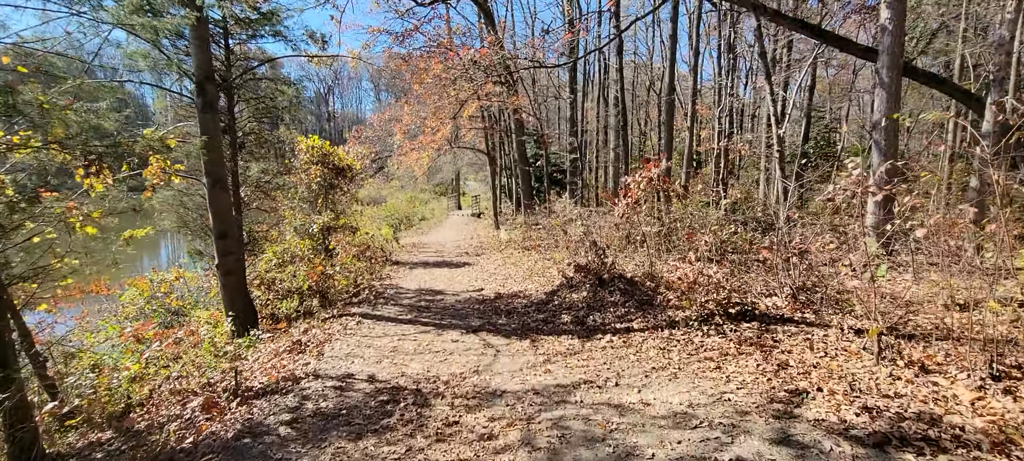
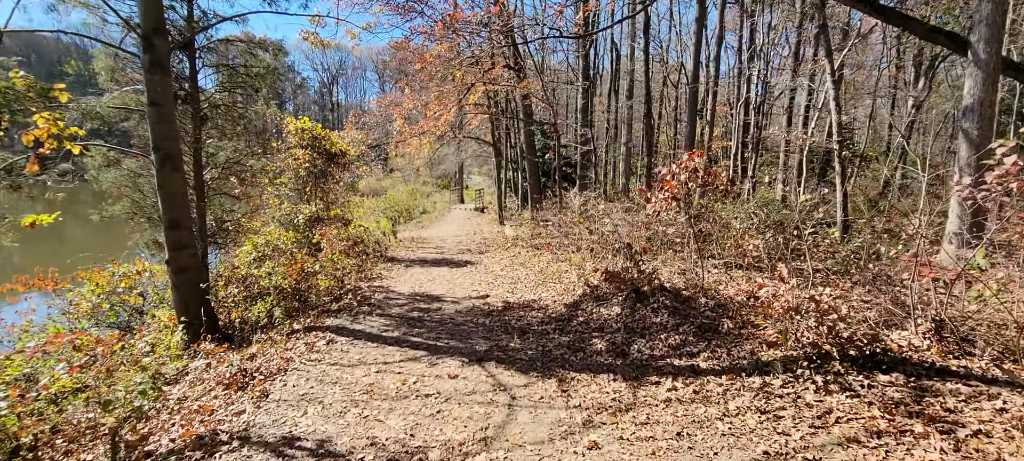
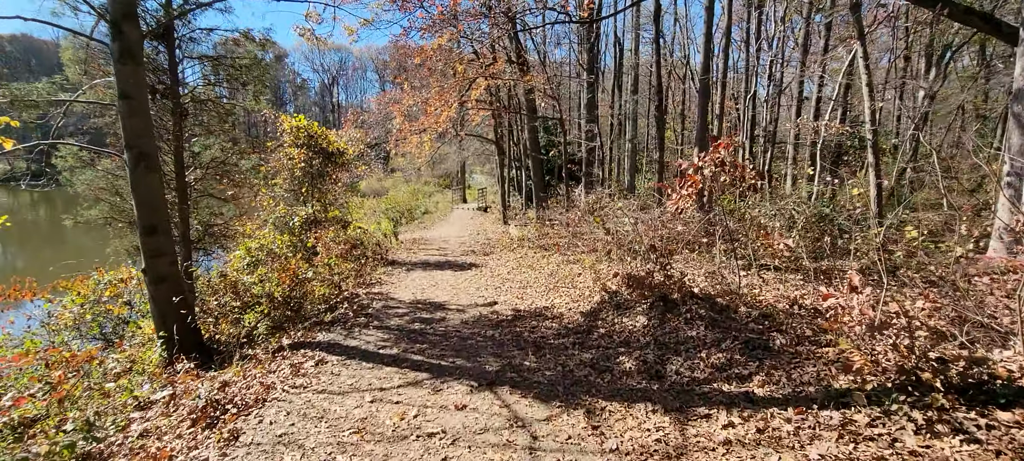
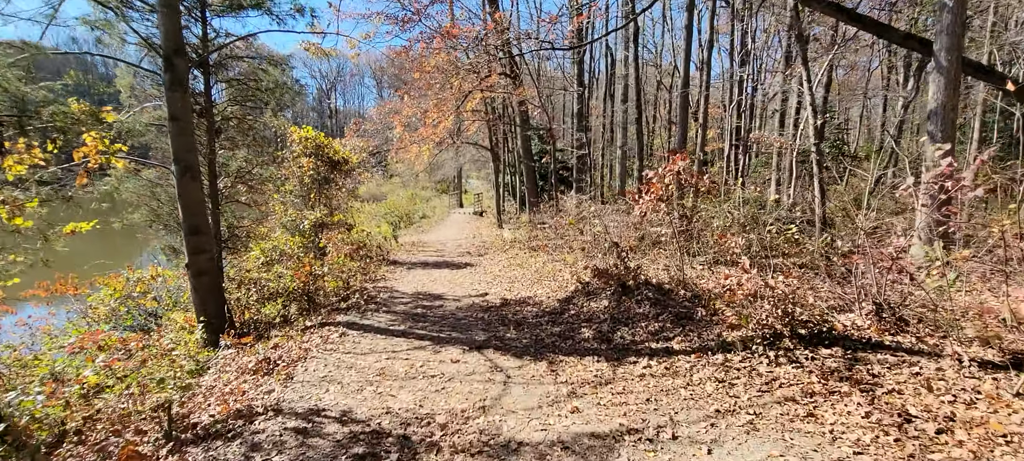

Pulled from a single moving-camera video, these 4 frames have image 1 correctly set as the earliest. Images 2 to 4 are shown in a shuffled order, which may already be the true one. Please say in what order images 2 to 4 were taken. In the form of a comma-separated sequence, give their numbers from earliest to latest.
4, 2, 3
